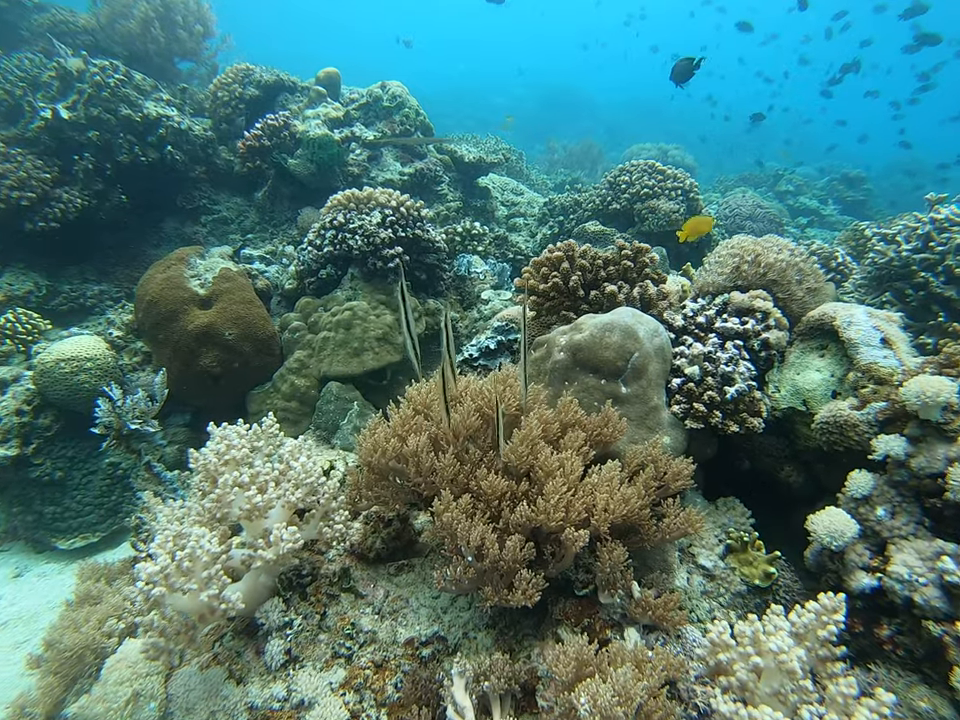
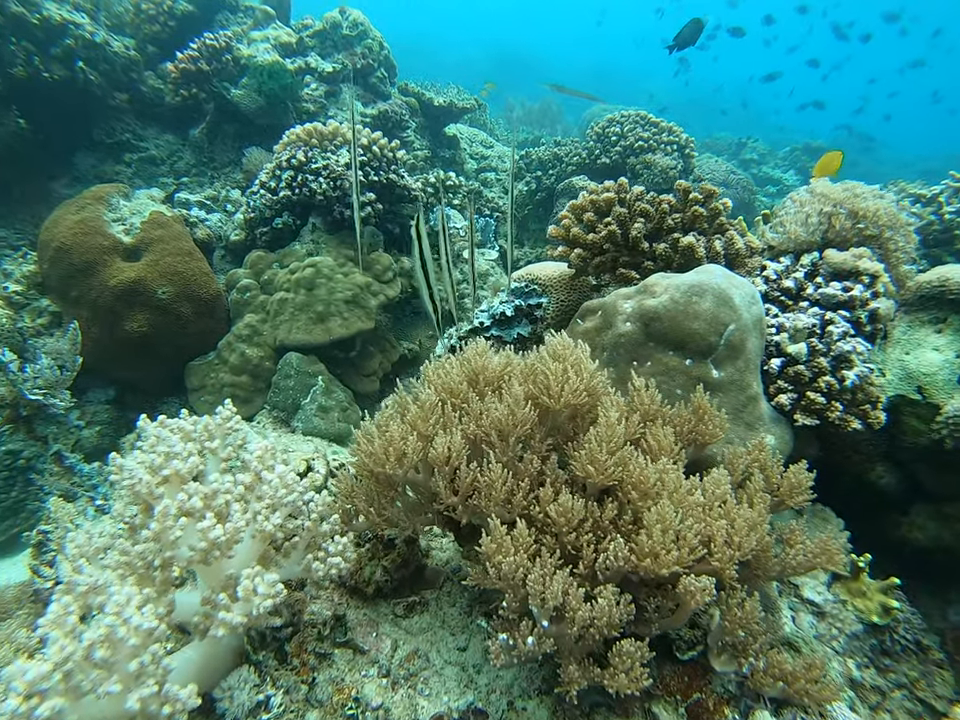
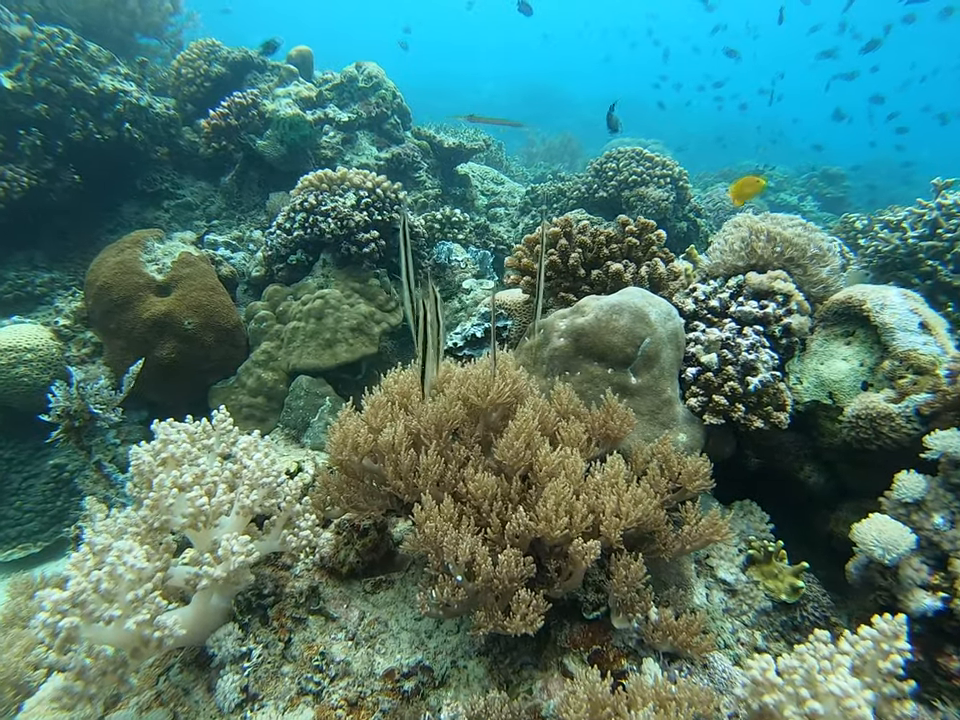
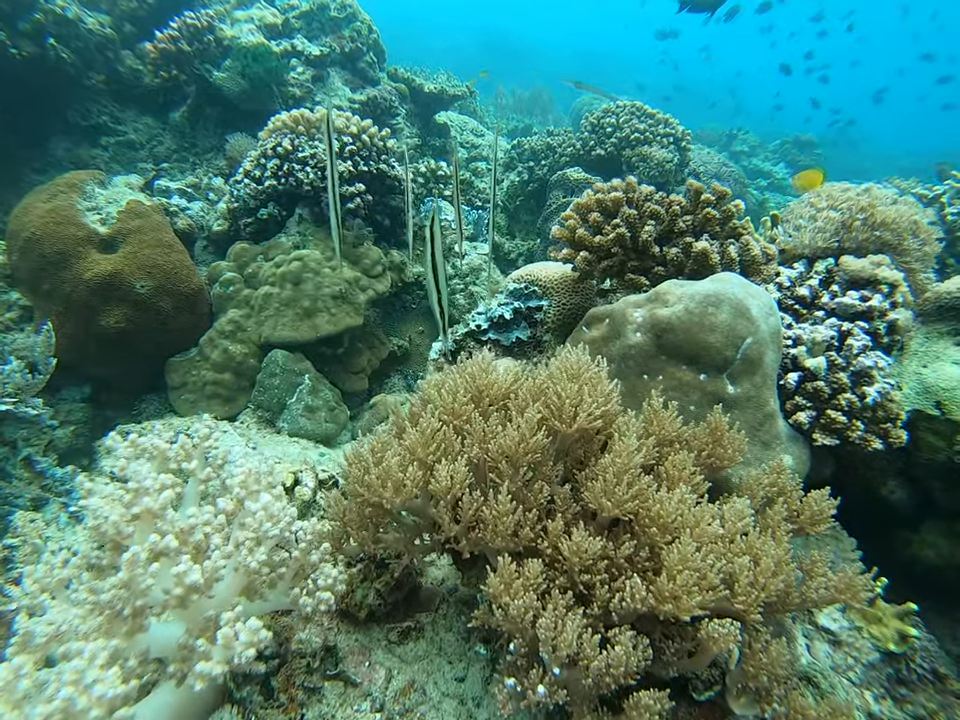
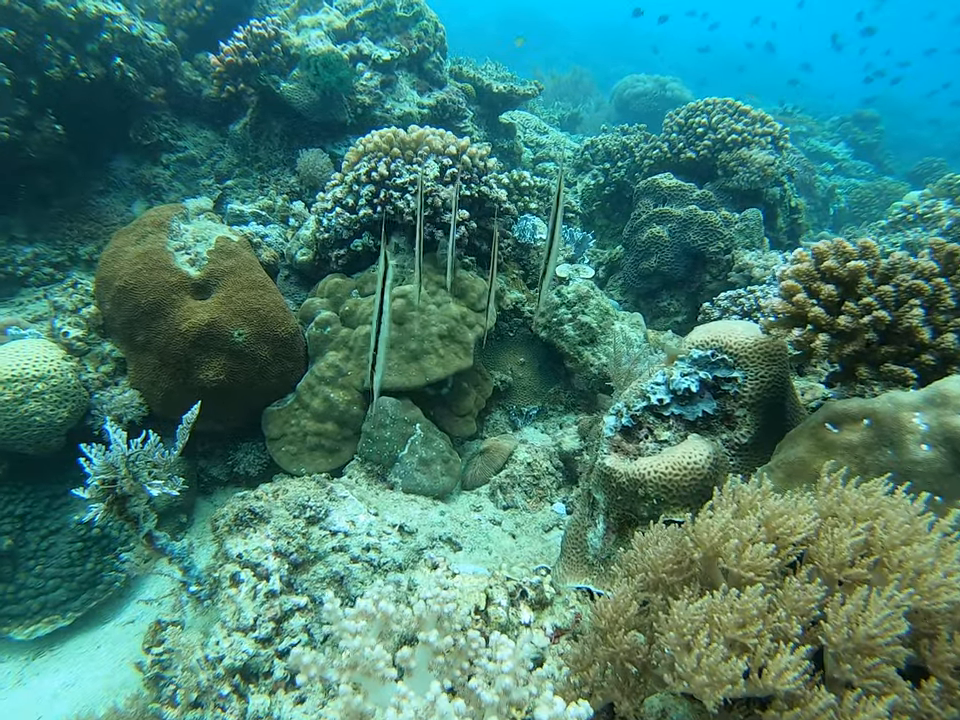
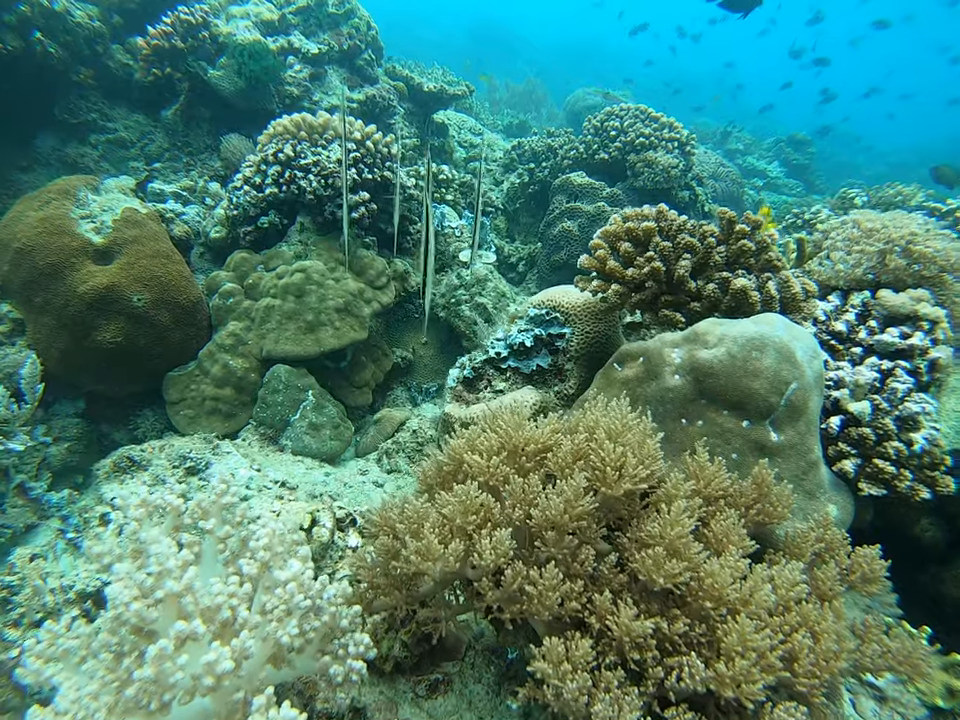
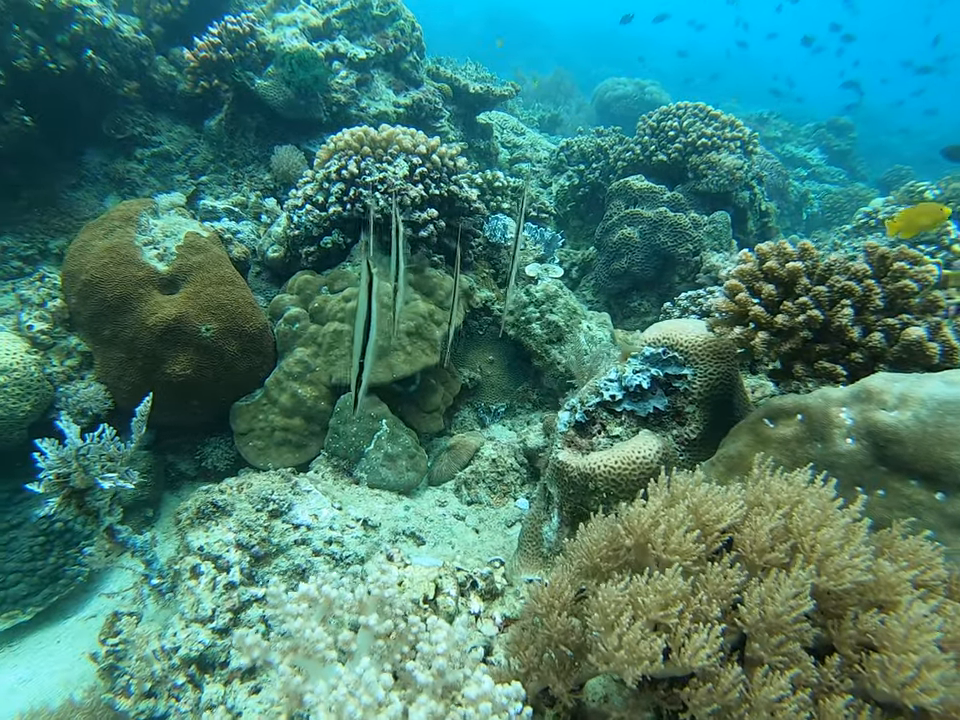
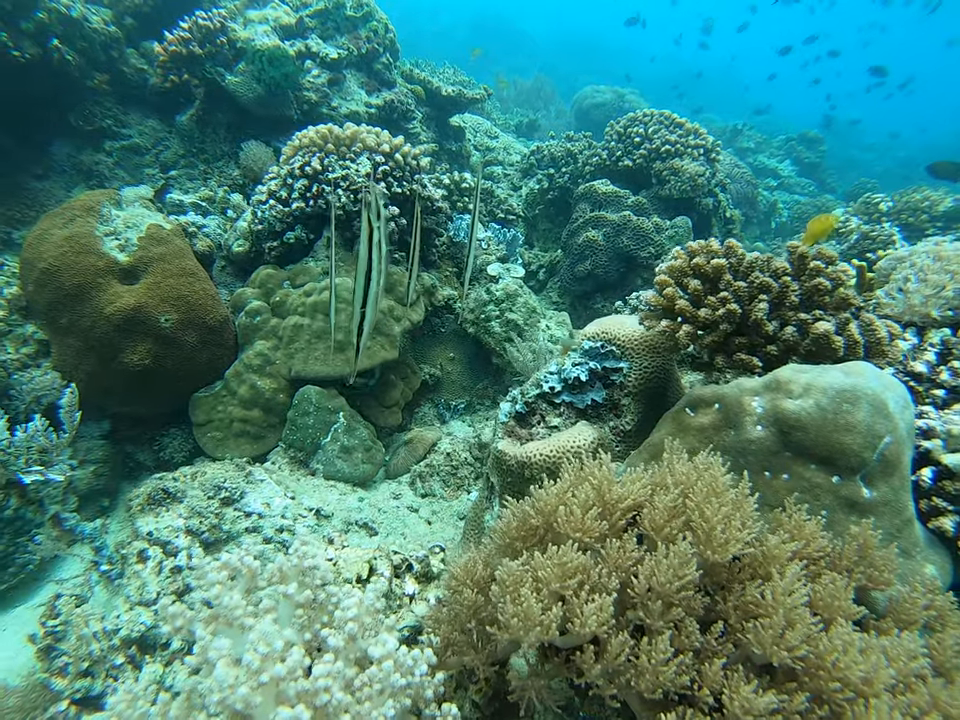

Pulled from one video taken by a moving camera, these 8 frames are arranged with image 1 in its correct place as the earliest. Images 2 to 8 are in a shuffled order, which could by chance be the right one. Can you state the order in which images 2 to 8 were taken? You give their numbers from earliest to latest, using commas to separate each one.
3, 2, 4, 6, 8, 7, 5
